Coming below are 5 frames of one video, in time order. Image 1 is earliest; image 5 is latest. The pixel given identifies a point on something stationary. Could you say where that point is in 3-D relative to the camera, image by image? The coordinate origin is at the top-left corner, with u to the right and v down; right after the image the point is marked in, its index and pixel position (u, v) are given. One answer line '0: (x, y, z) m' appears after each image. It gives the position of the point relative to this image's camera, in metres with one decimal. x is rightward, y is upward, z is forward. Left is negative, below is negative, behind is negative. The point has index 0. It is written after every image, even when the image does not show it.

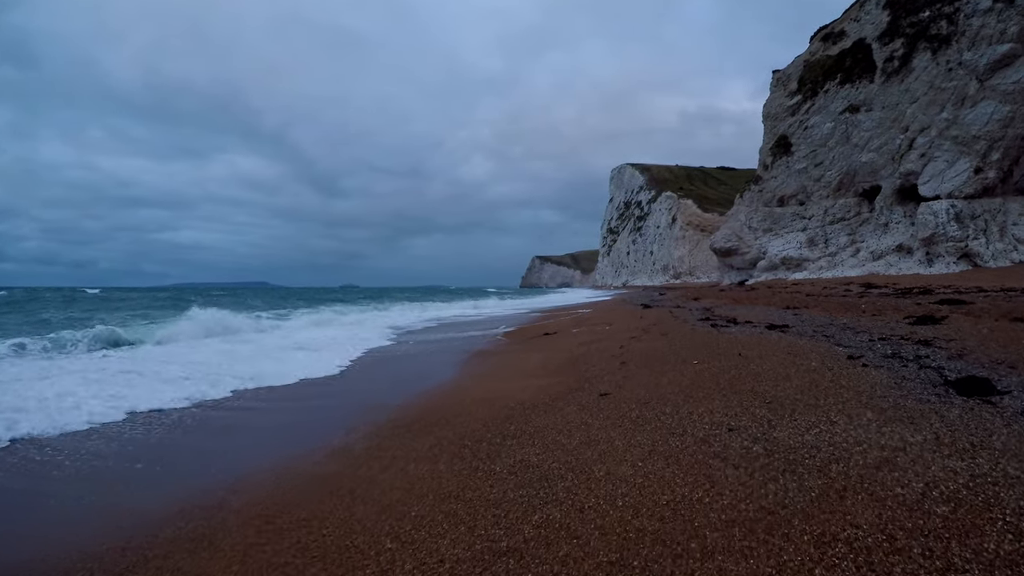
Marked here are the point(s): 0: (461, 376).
0: (-0.8, -1.6, +8.4) m
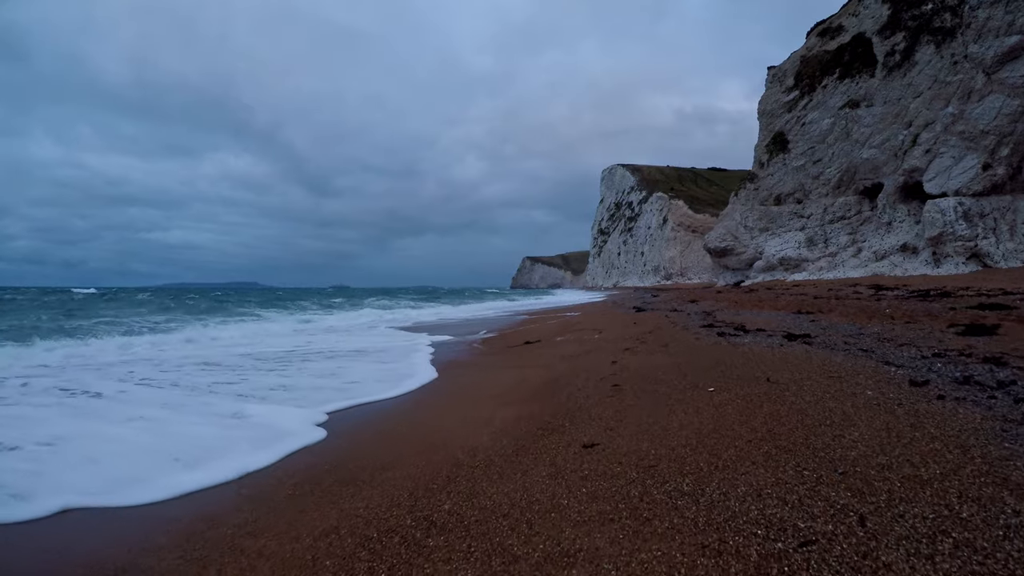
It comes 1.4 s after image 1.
0: (-1.3, -1.6, +6.9) m
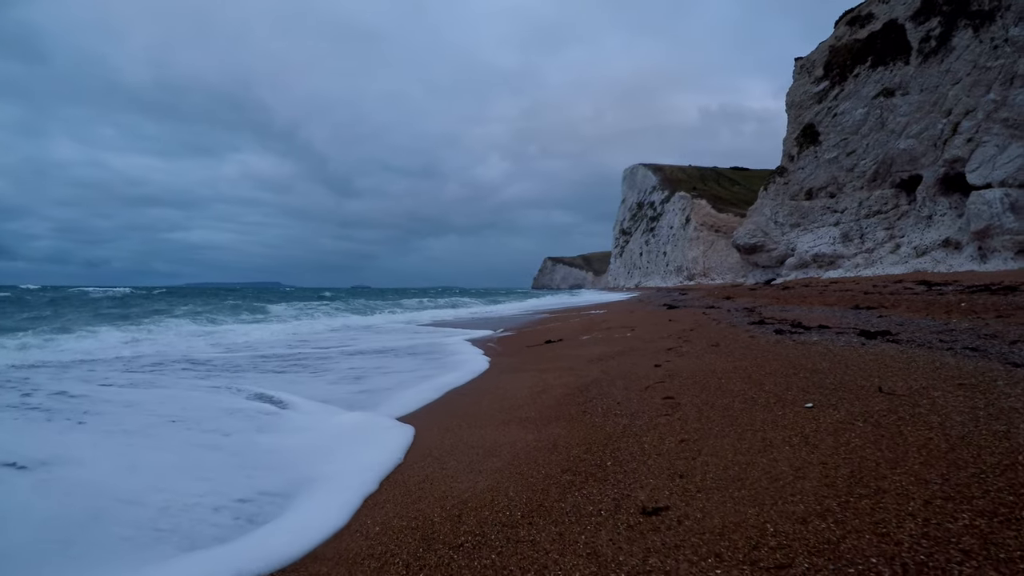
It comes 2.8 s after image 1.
0: (-1.0, -1.5, +5.7) m
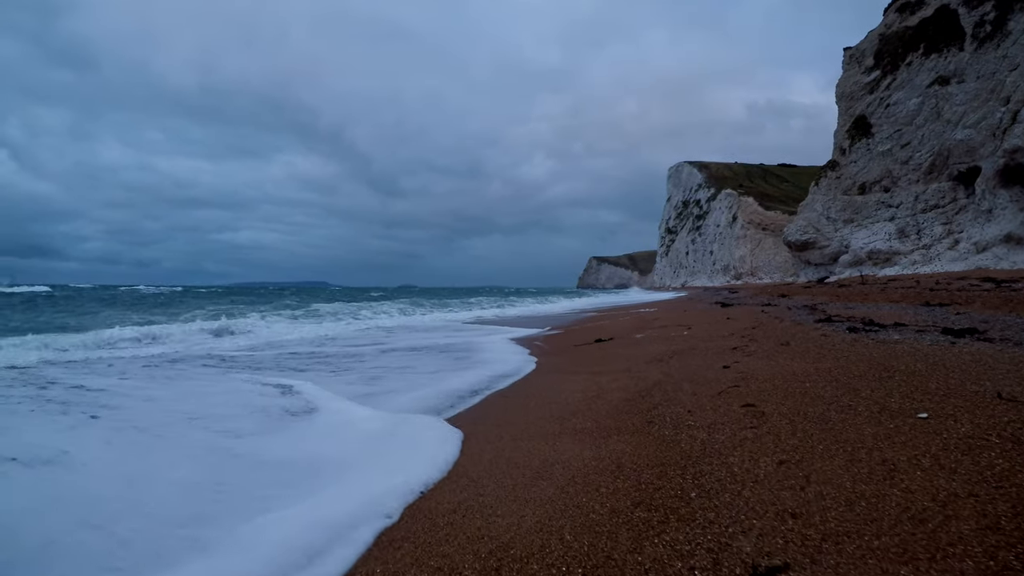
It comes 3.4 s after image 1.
0: (-0.6, -1.3, +5.1) m
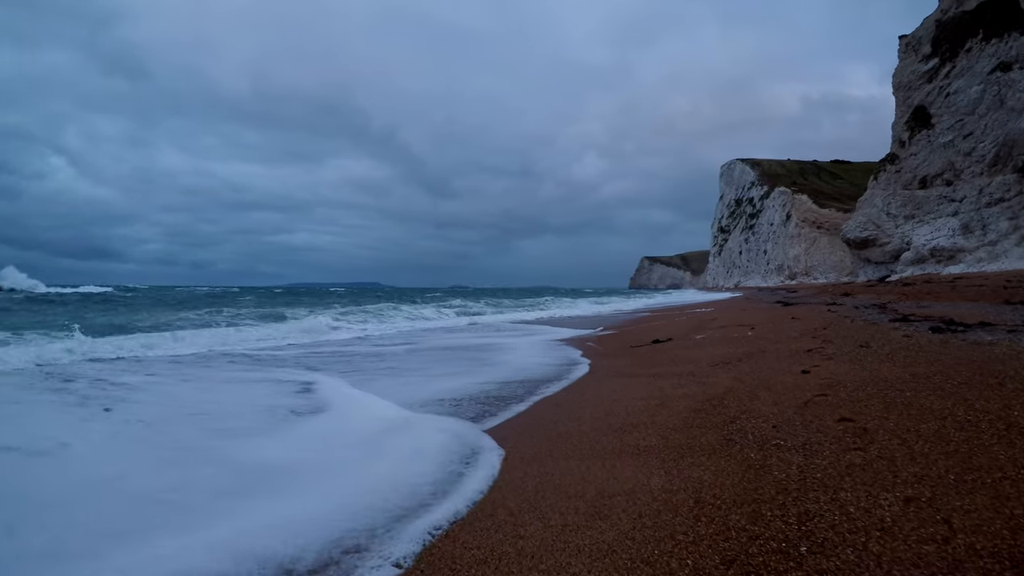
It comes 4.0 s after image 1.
0: (-0.2, -1.3, +4.6) m
